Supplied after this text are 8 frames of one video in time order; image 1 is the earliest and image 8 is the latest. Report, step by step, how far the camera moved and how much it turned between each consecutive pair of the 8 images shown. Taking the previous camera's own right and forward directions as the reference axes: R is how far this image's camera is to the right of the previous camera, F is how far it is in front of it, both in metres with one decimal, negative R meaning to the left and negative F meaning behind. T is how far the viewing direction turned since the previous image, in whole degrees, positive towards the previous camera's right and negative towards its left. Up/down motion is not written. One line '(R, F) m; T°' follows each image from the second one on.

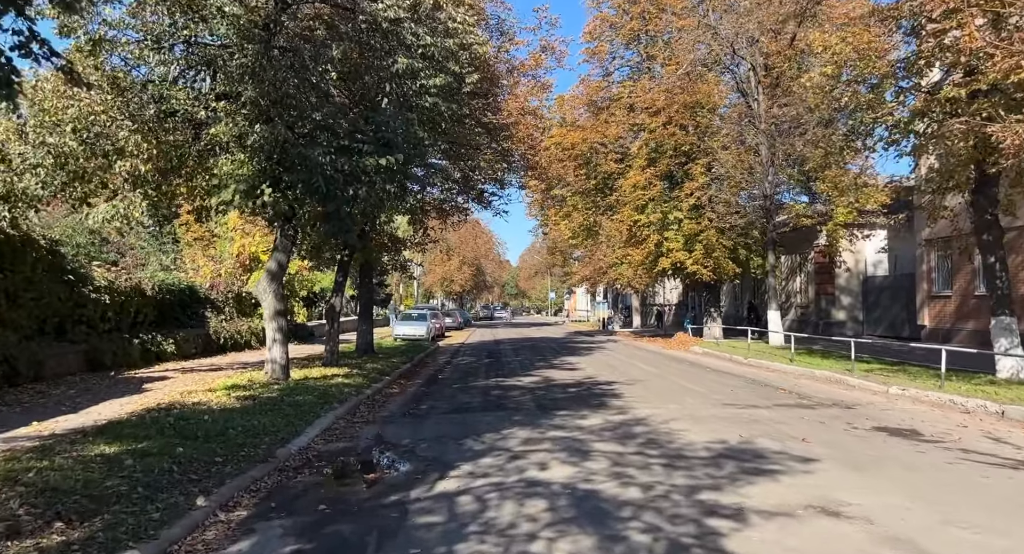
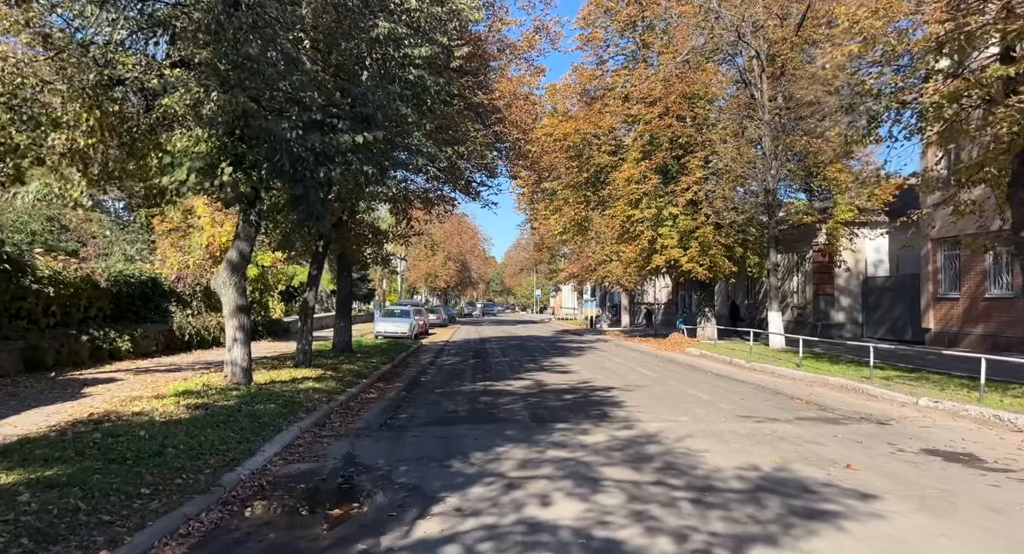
(-0.1, +1.3) m; +1°
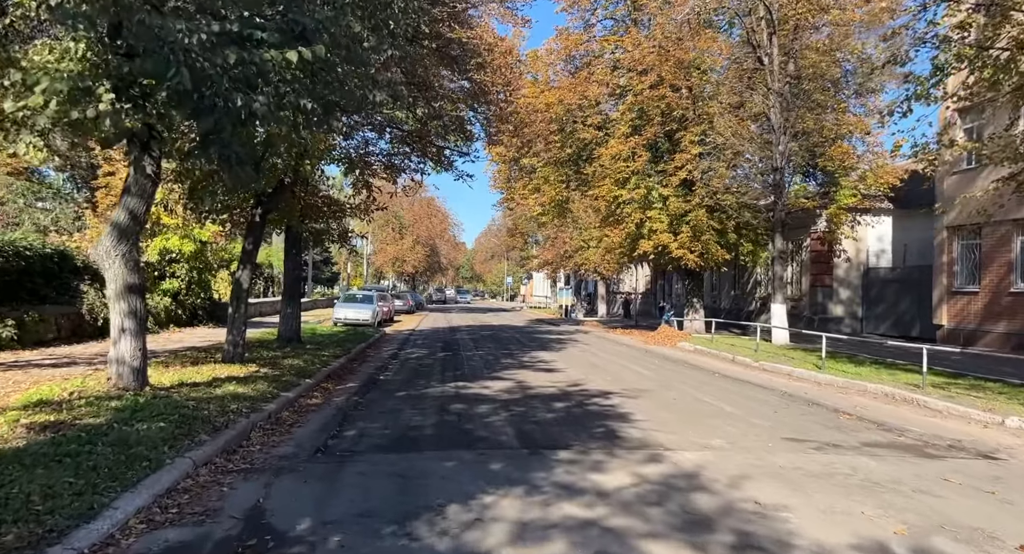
(-0.2, +2.5) m; +3°
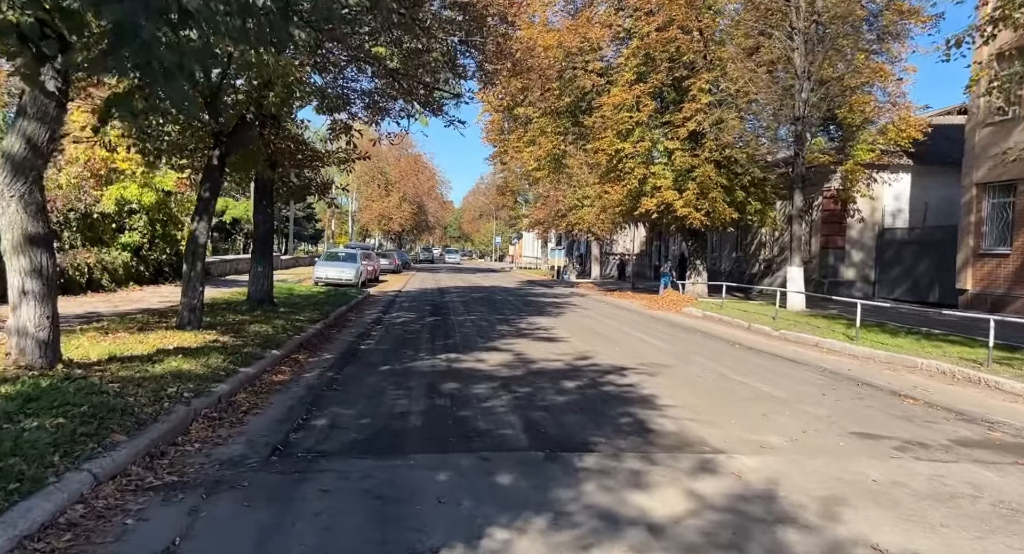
(-0.2, +1.6) m; +1°
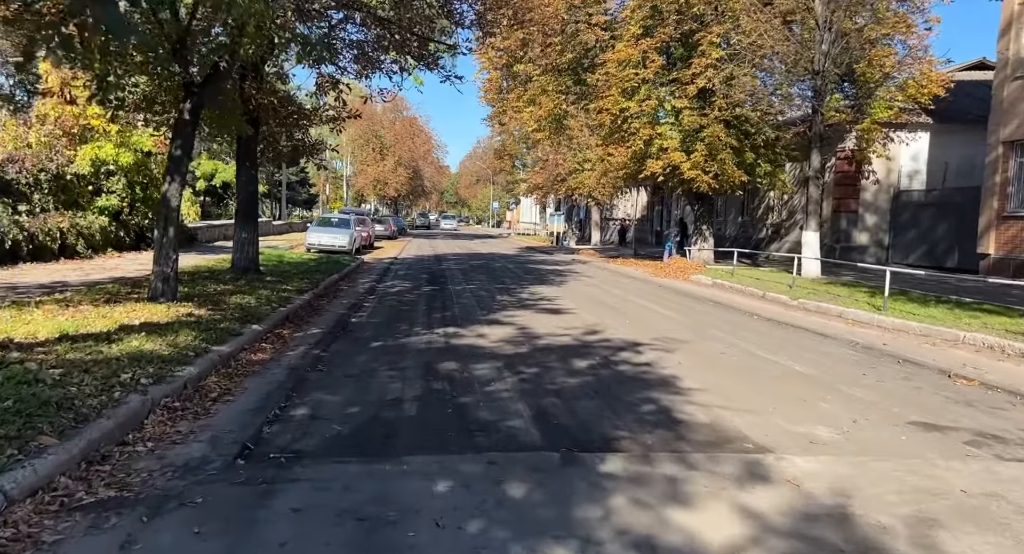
(-0.1, +0.9) m; 0°
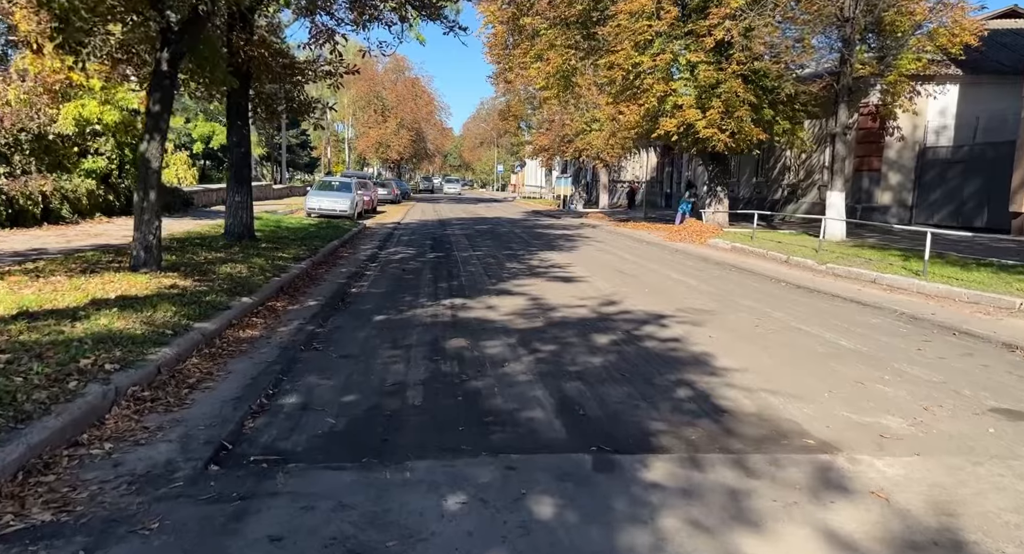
(-0.1, +0.8) m; 0°
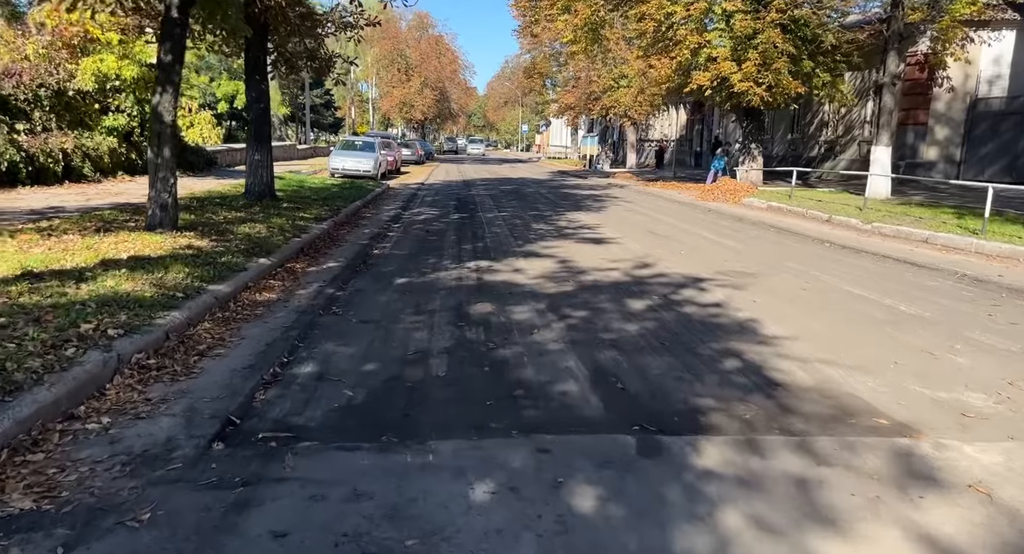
(-0.1, +0.5) m; -2°
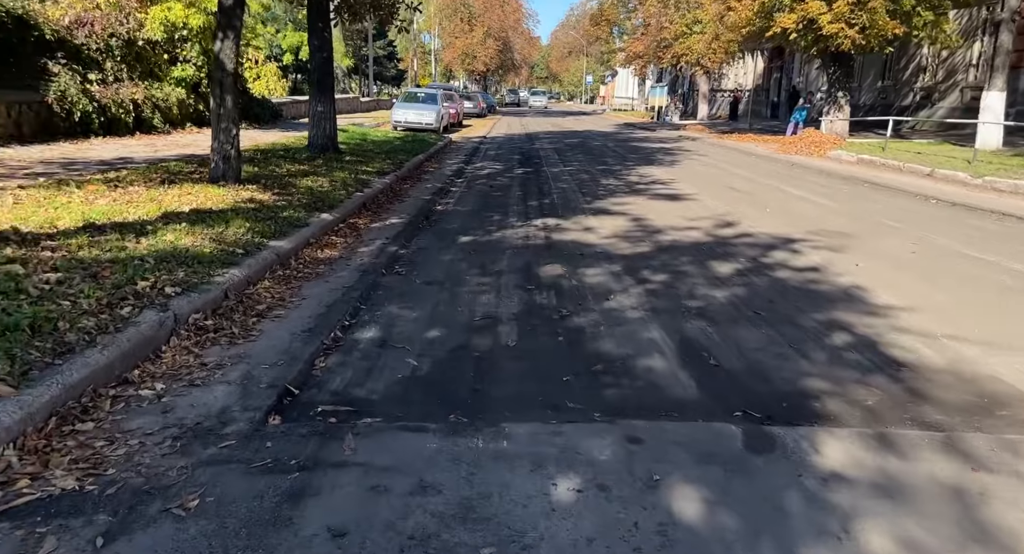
(-0.1, +0.5) m; -5°
